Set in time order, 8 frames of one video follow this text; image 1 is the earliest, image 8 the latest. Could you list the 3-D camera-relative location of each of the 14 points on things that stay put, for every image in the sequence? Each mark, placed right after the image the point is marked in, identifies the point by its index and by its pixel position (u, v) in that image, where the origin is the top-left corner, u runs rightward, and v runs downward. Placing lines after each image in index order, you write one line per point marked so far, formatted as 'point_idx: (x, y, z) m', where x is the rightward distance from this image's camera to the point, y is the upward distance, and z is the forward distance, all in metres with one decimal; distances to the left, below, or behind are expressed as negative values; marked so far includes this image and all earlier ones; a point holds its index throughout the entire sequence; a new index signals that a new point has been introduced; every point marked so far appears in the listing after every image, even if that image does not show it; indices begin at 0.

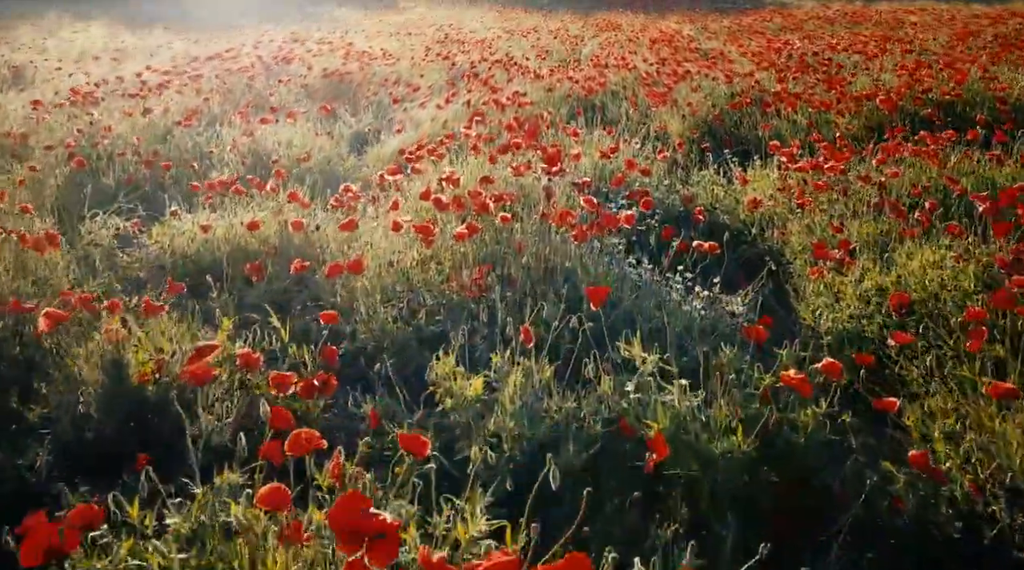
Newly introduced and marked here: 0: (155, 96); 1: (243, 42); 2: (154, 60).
0: (-3.1, +1.6, +8.3) m
1: (-4.6, +4.2, +16.3) m
2: (-5.2, +3.2, +13.7) m
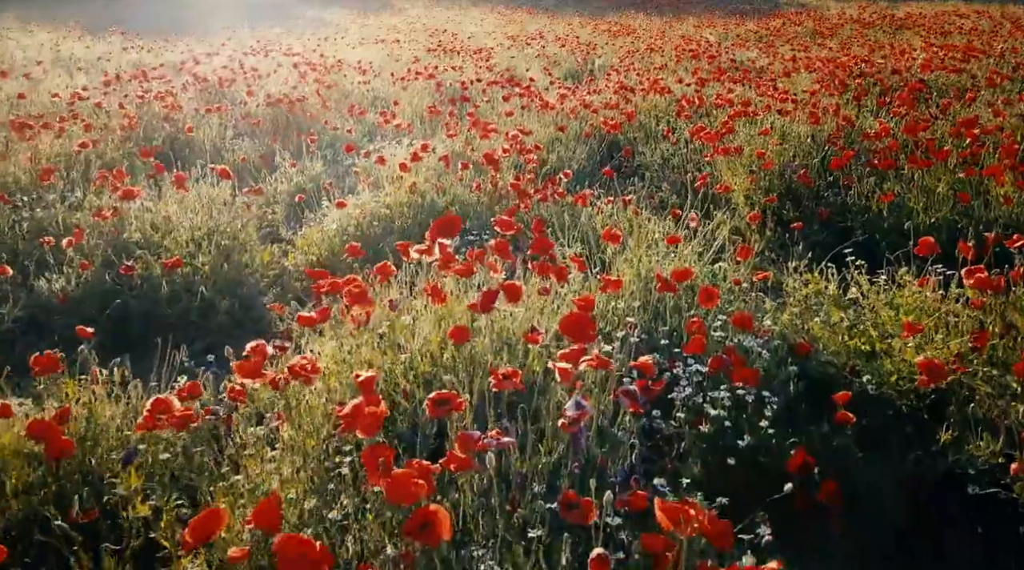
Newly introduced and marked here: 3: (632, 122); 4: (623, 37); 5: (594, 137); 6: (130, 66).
0: (-3.1, +0.9, +6.0) m
1: (-4.6, +3.4, +14.0) m
2: (-5.2, +2.5, +11.4) m
3: (+1.0, +1.3, +7.7) m
4: (+2.1, +4.7, +18.2) m
5: (+0.7, +1.1, +7.6) m
6: (-4.9, +2.8, +12.2) m
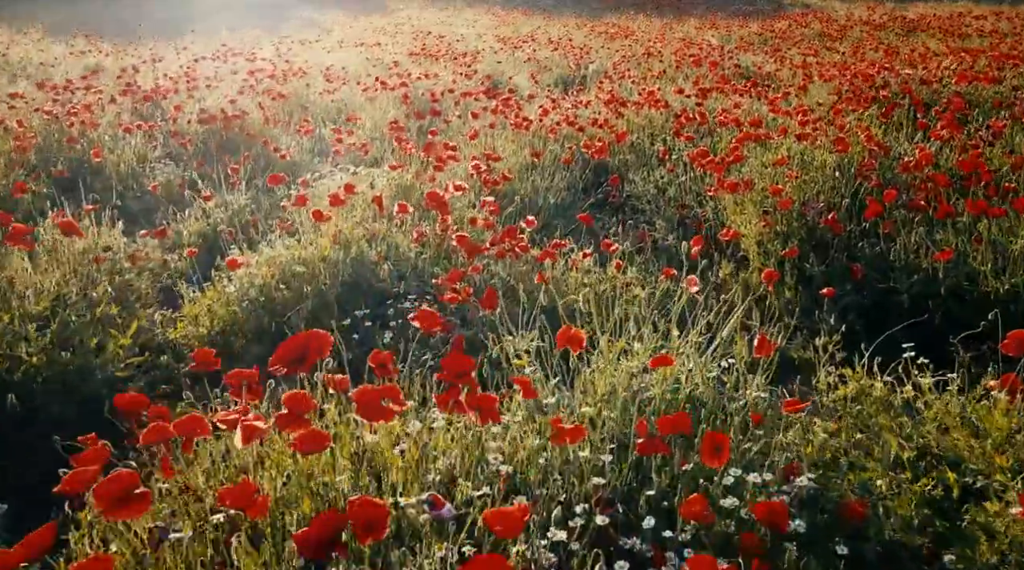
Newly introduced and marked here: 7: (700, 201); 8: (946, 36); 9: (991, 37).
0: (-3.3, +0.6, +4.9) m
1: (-4.8, +3.1, +12.9) m
2: (-5.4, +2.2, +10.3) m
3: (+0.8, +1.0, +6.6) m
4: (+1.9, +4.4, +17.1) m
5: (+0.5, +0.8, +6.5) m
6: (-5.1, +2.5, +11.1) m
7: (+1.1, +0.5, +5.8) m
8: (+6.9, +4.0, +15.3) m
9: (+7.0, +3.6, +13.8) m
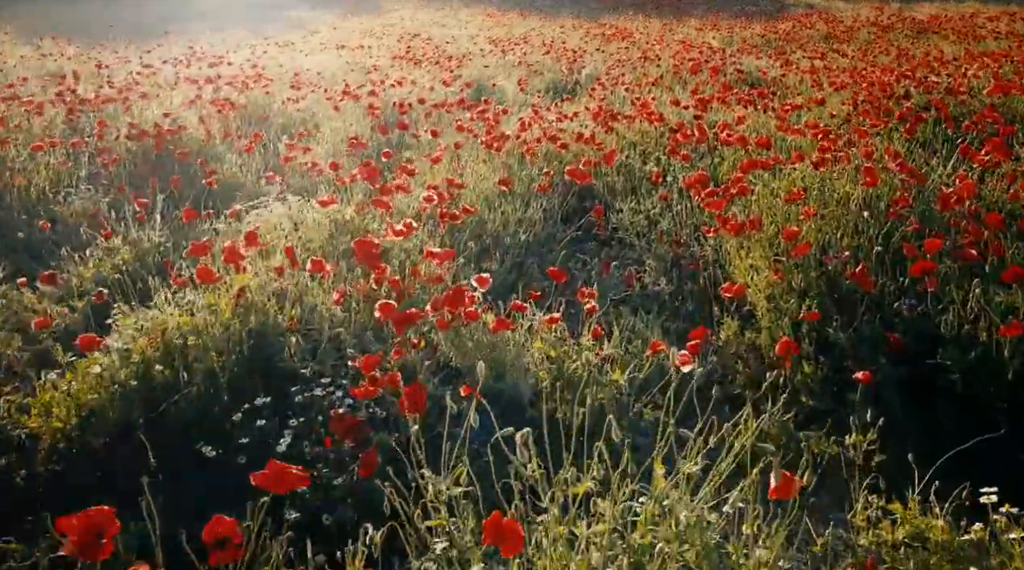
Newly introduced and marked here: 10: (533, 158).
0: (-3.5, +0.3, +4.1) m
1: (-5.0, +2.9, +12.0) m
2: (-5.5, +1.9, +9.5) m
3: (+0.6, +0.7, +5.8) m
4: (+1.8, +4.1, +16.2) m
5: (+0.3, +0.6, +5.6) m
6: (-5.2, +2.2, +10.2) m
7: (+1.0, +0.2, +5.0) m
8: (+6.8, +3.7, +14.4) m
9: (+6.8, +3.3, +13.0) m
10: (+0.1, +0.8, +6.1) m
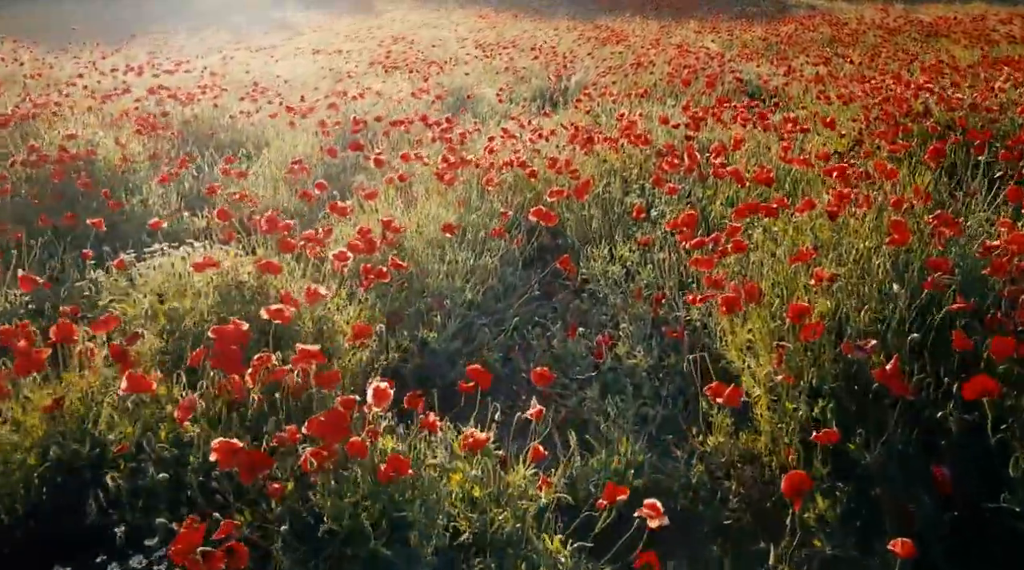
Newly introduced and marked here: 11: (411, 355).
0: (-3.7, +0.1, +3.2) m
1: (-5.2, +2.6, +11.2) m
2: (-5.8, +1.7, +8.6) m
3: (+0.4, +0.4, +4.9) m
4: (+1.6, +3.9, +15.4) m
5: (+0.1, +0.3, +4.8) m
6: (-5.5, +1.9, +9.4) m
7: (+0.7, 0.0, +4.1) m
8: (+6.6, +3.4, +13.6) m
9: (+6.6, +3.0, +12.1) m
10: (-0.1, +0.5, +5.2) m
11: (-0.4, -0.3, +3.7) m
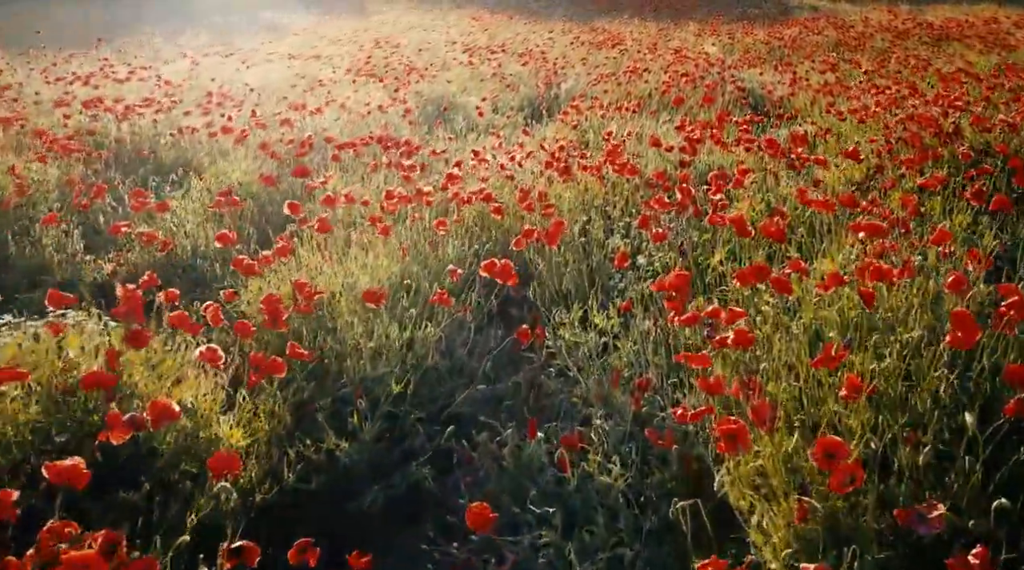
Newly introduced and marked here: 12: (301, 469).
0: (-3.9, -0.2, +2.3) m
1: (-5.4, +2.3, +10.3) m
2: (-6.0, +1.4, +7.7) m
3: (+0.2, +0.2, +4.0) m
4: (+1.4, +3.6, +14.5) m
5: (-0.1, 0.0, +3.9) m
6: (-5.6, +1.7, +8.5) m
7: (+0.5, -0.3, +3.2) m
8: (+6.4, +3.1, +12.7) m
9: (+6.4, +2.7, +11.2) m
10: (-0.3, +0.2, +4.4) m
11: (-0.6, -0.6, +2.8) m
12: (-0.6, -0.5, +2.8) m
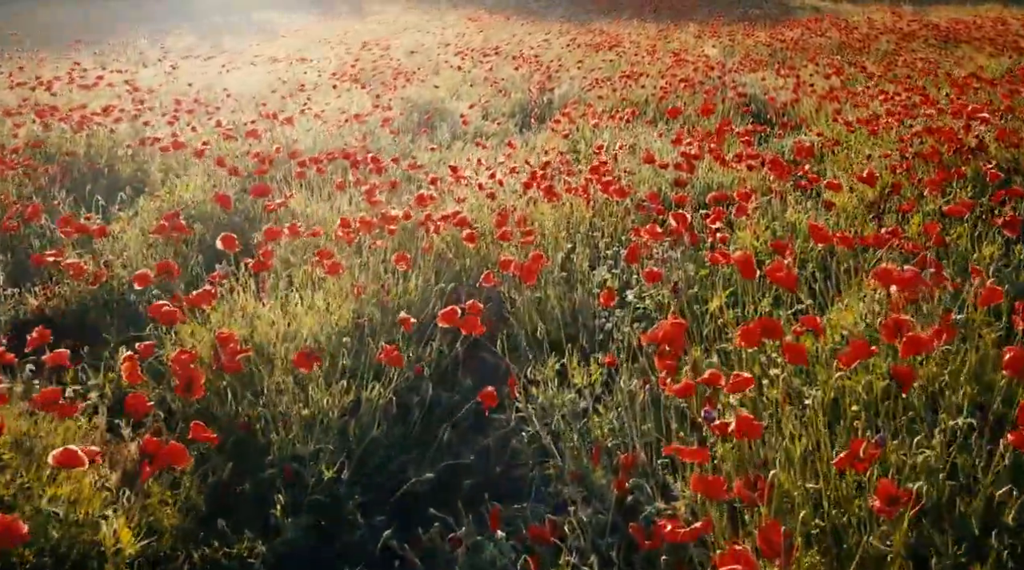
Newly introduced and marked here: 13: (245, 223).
0: (-4.0, -0.4, +1.8) m
1: (-5.5, +2.1, +9.8) m
2: (-6.1, +1.2, +7.2) m
3: (+0.1, 0.0, +3.5) m
4: (+1.3, +3.4, +14.0) m
5: (-0.3, -0.2, +3.4) m
6: (-5.8, +1.5, +8.0) m
7: (+0.4, -0.5, +2.7) m
8: (+6.3, +3.0, +12.2) m
9: (+6.3, +2.6, +10.7) m
10: (-0.4, +0.1, +3.9) m
11: (-0.7, -0.7, +2.3) m
12: (-0.7, -0.7, +2.3) m
13: (-1.4, +0.3, +4.8) m
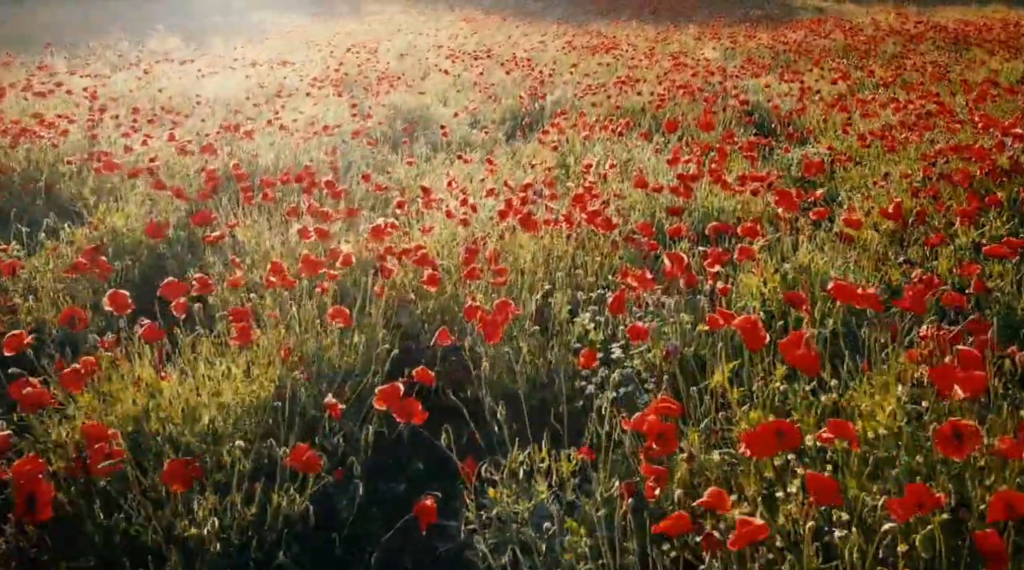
0: (-4.2, -0.6, +1.2) m
1: (-5.6, +1.9, +9.2) m
2: (-6.2, +1.0, +6.6) m
3: (-0.1, -0.2, +2.9) m
4: (+1.2, +3.2, +13.4) m
5: (-0.4, -0.4, +2.8) m
6: (-5.9, +1.3, +7.4) m
7: (+0.3, -0.7, +2.1) m
8: (+6.1, +2.8, +11.5) m
9: (+6.2, +2.4, +10.1) m
10: (-0.5, -0.1, +3.2) m
11: (-0.8, -0.9, +1.7) m
12: (-0.9, -0.9, +1.7) m
13: (-1.5, +0.1, +4.2) m
